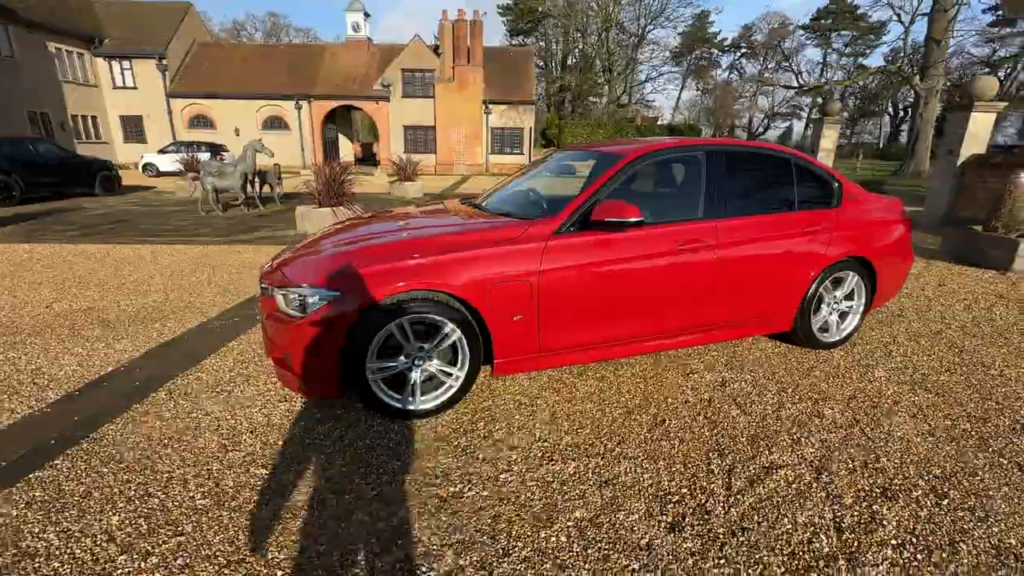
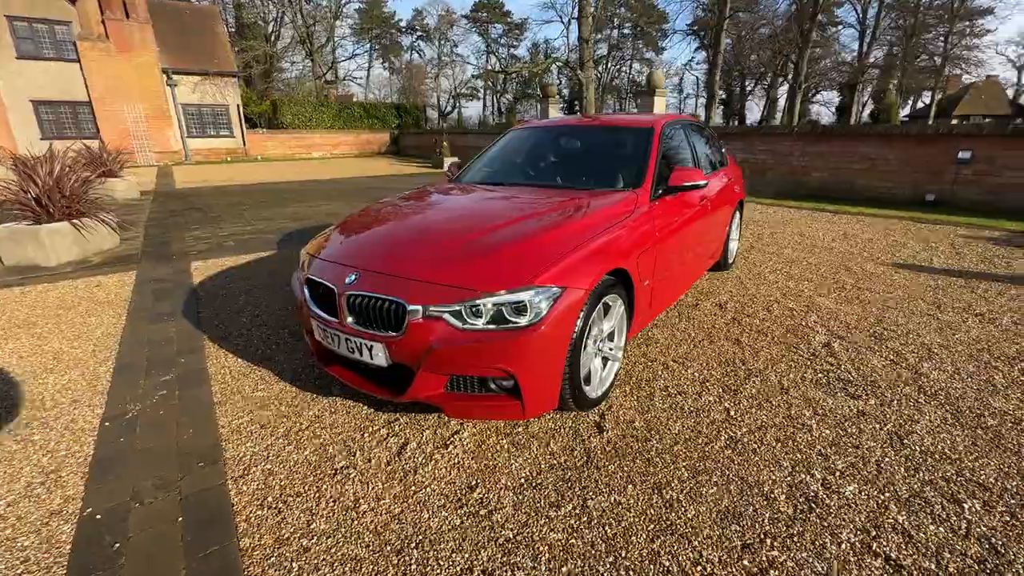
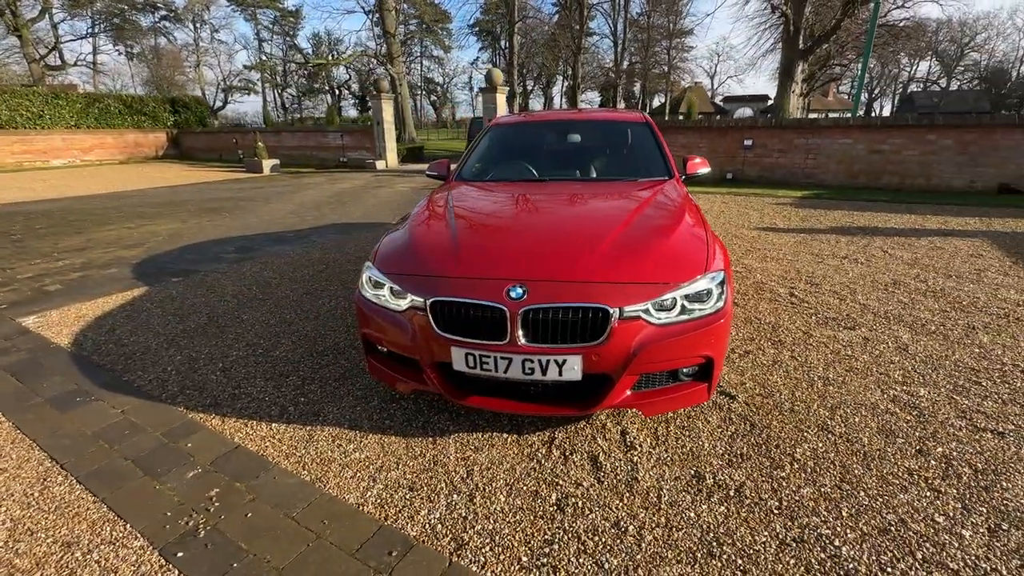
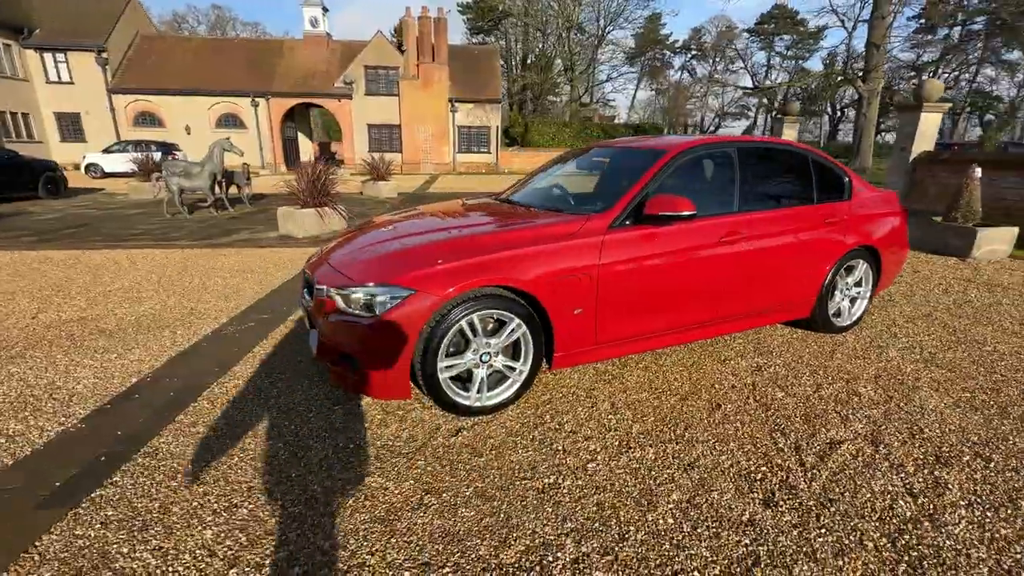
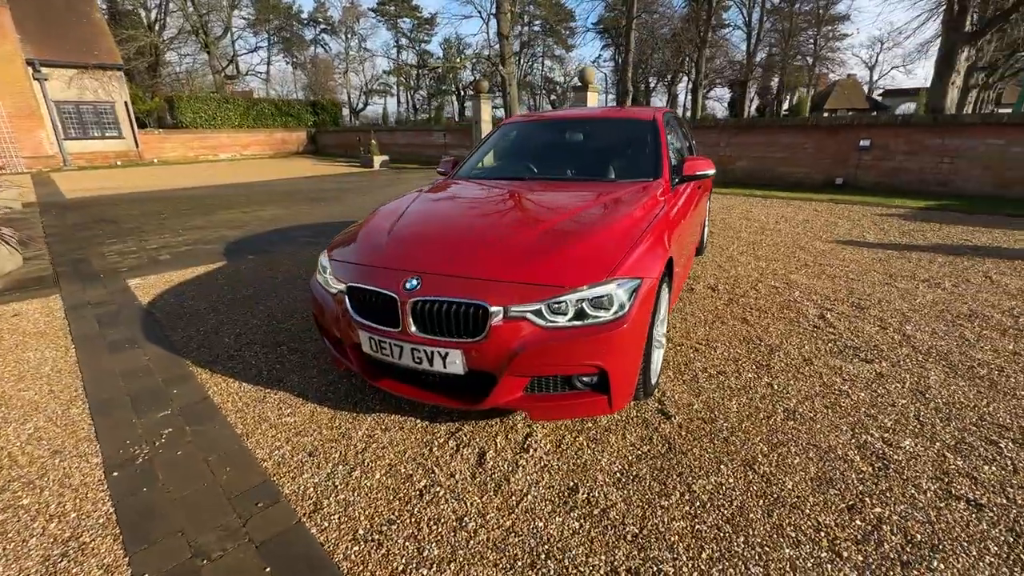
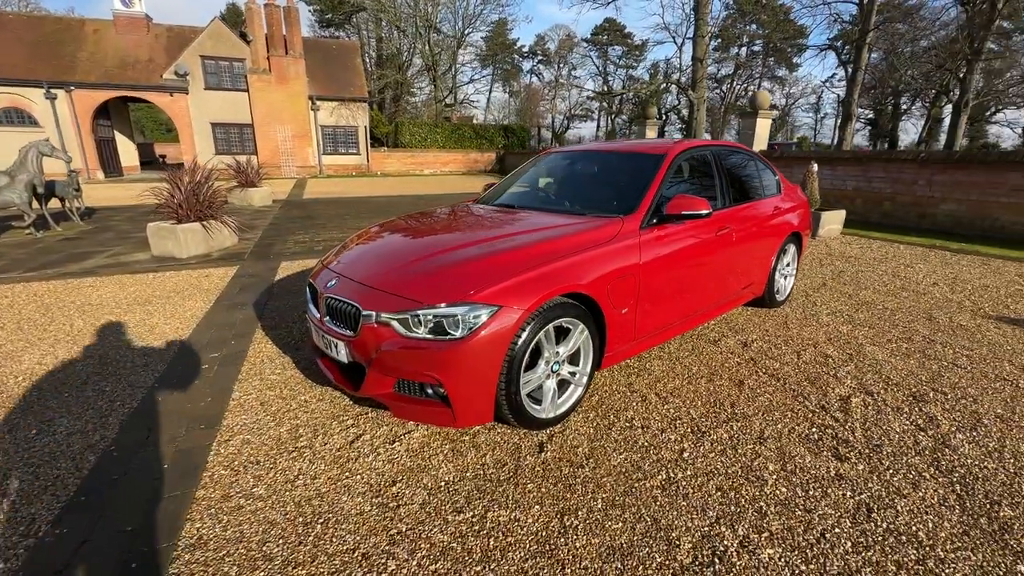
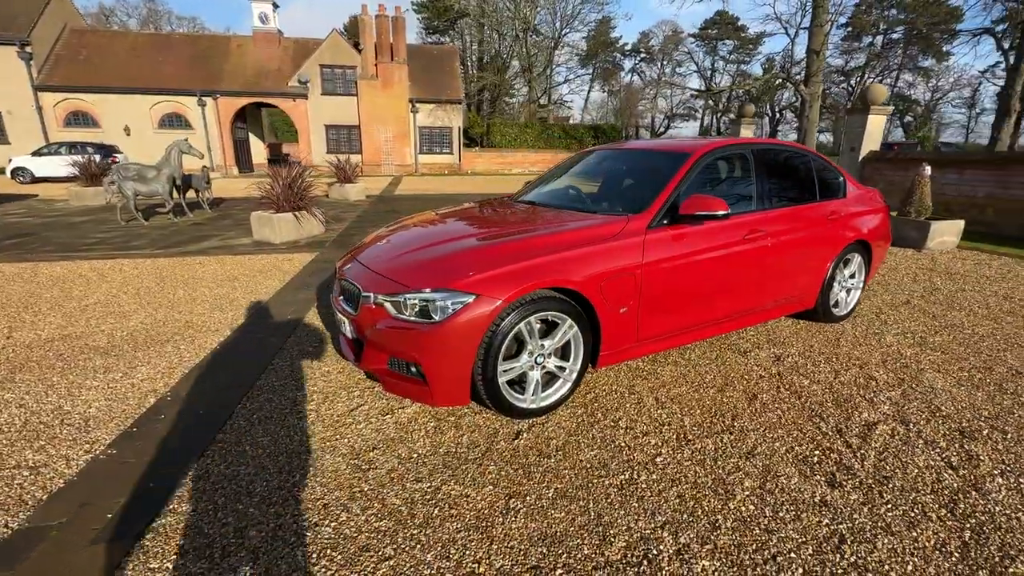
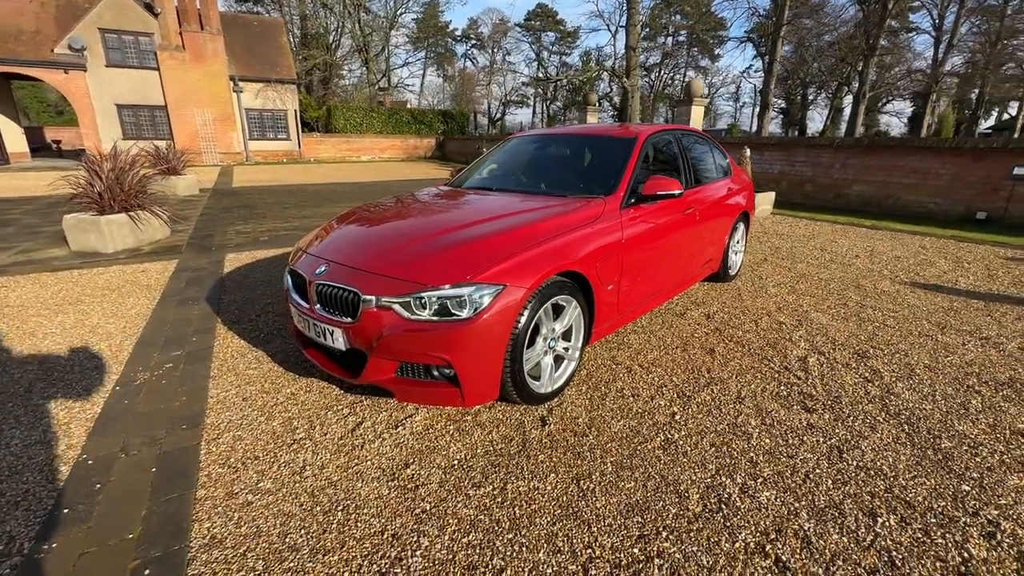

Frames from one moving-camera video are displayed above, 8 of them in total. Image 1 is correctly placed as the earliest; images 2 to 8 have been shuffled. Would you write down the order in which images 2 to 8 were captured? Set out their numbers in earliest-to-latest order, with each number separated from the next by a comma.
4, 7, 6, 8, 2, 5, 3
